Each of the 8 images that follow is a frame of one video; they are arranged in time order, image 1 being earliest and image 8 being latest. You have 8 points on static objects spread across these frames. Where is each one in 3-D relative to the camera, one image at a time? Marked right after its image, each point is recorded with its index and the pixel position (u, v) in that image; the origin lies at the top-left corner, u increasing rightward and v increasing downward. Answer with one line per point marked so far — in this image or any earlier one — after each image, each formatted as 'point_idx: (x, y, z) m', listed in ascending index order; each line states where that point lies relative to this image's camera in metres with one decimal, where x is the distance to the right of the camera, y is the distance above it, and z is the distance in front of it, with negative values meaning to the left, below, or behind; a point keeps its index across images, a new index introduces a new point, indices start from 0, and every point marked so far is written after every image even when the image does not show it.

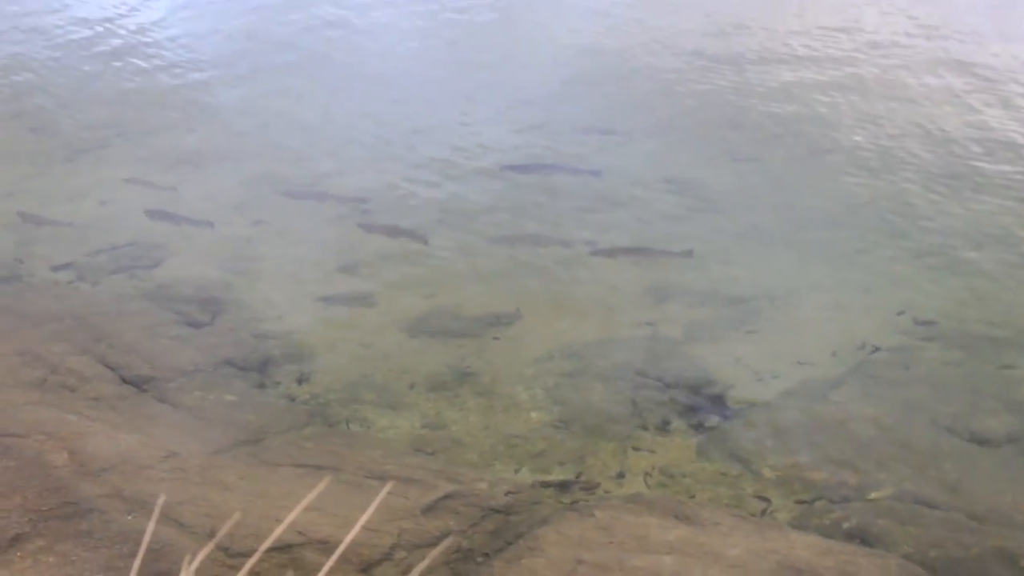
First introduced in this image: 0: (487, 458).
0: (-0.2, -1.2, +11.2) m
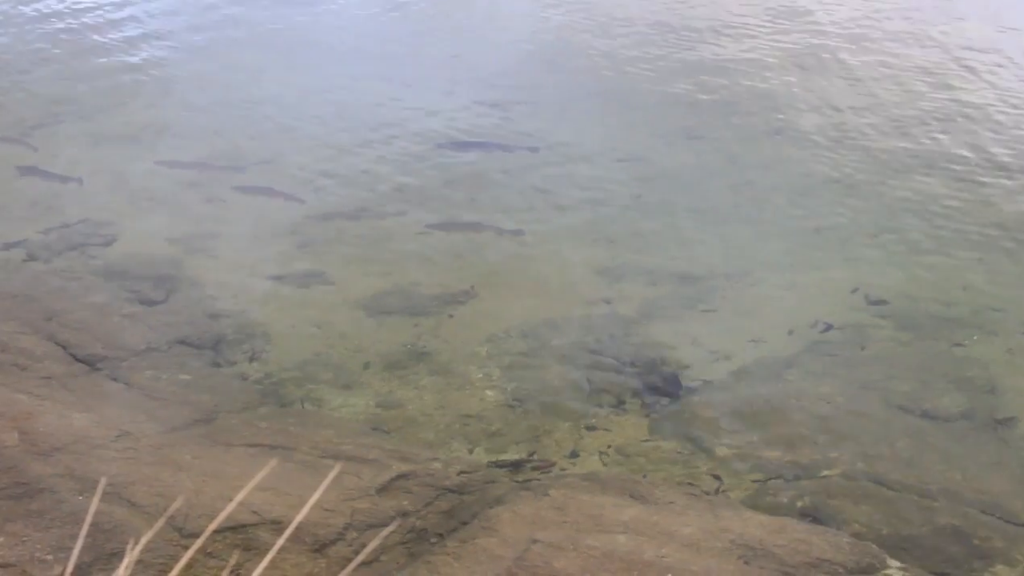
0: (-0.5, -1.0, +11.2) m
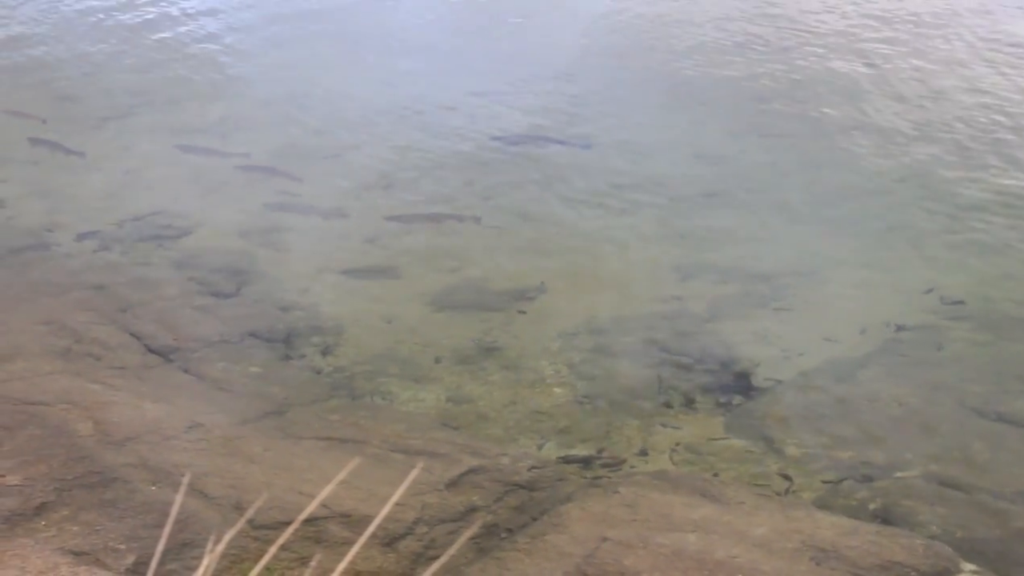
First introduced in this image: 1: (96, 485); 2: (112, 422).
0: (0.0, -1.0, +11.2) m
1: (-2.6, -1.2, +10.2) m
2: (-2.6, -0.9, +10.8) m
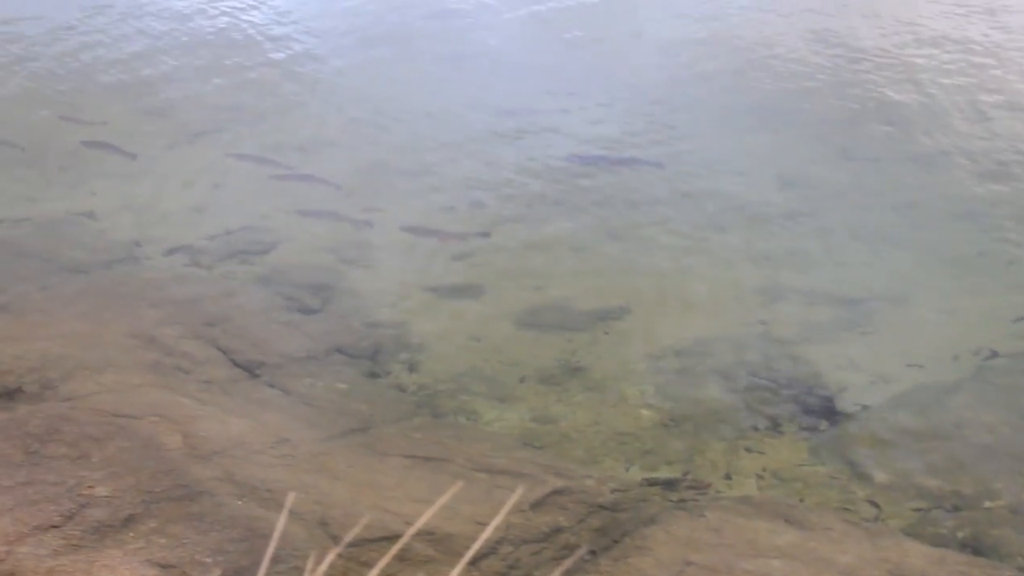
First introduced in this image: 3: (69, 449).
0: (+0.6, -1.1, +11.2) m
1: (-2.1, -1.3, +10.3) m
2: (-2.1, -1.0, +10.9) m
3: (-2.8, -1.0, +10.6) m
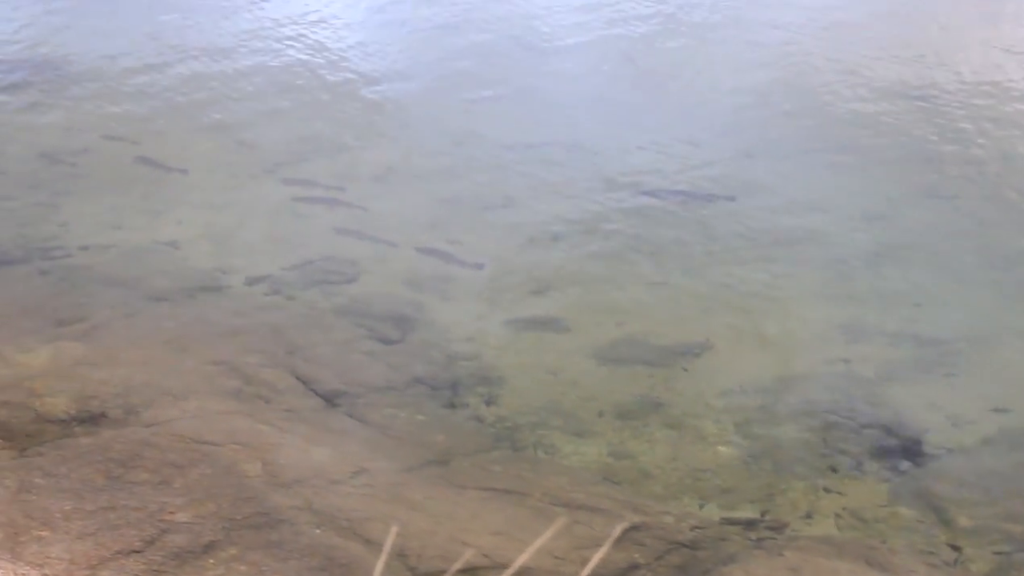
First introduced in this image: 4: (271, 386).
0: (+1.1, -1.4, +11.1) m
1: (-1.6, -1.5, +10.3) m
2: (-1.5, -1.2, +10.9) m
3: (-2.3, -1.2, +10.7) m
4: (-1.7, -0.7, +11.8) m
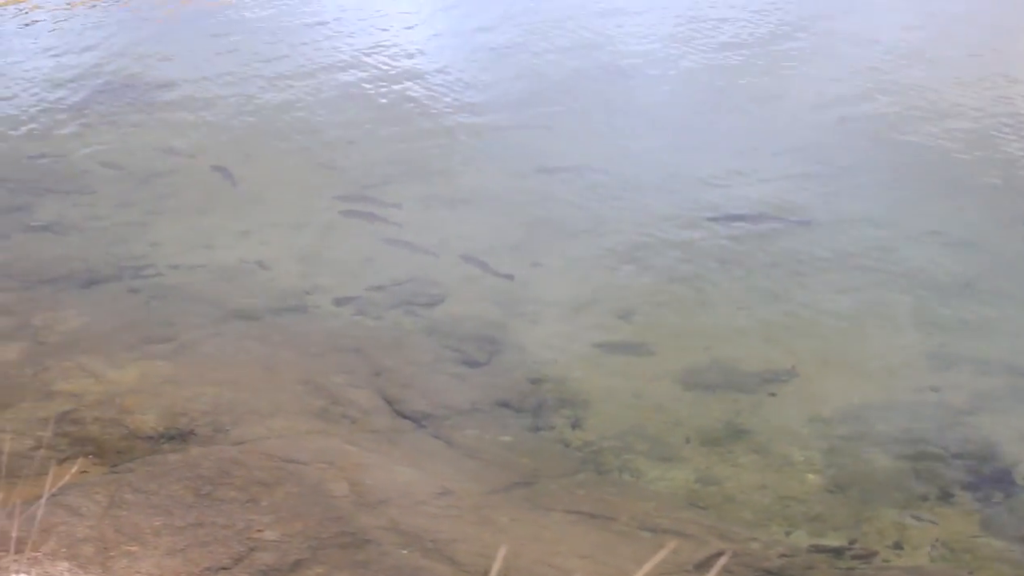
0: (+1.7, -1.5, +11.0) m
1: (-1.0, -1.6, +10.3) m
2: (-1.0, -1.3, +10.9) m
3: (-1.8, -1.3, +10.7) m
4: (-1.1, -0.8, +11.9) m
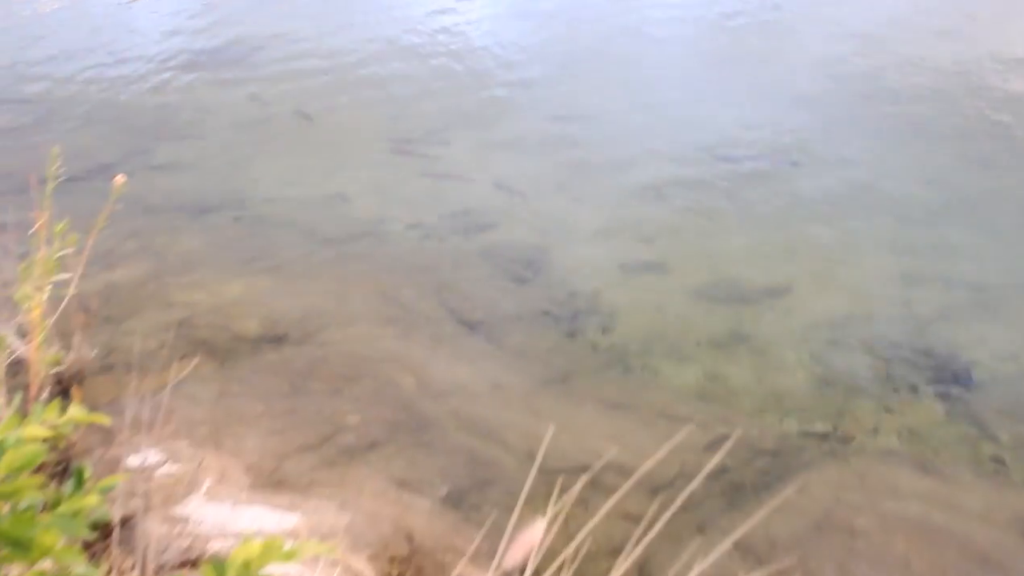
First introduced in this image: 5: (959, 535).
0: (+2.0, -1.0, +13.3) m
1: (-0.7, -1.1, +12.7) m
2: (-0.6, -0.7, +13.2) m
3: (-1.5, -0.8, +13.0) m
4: (-0.8, -0.2, +14.2) m
5: (+3.2, -1.7, +11.8) m
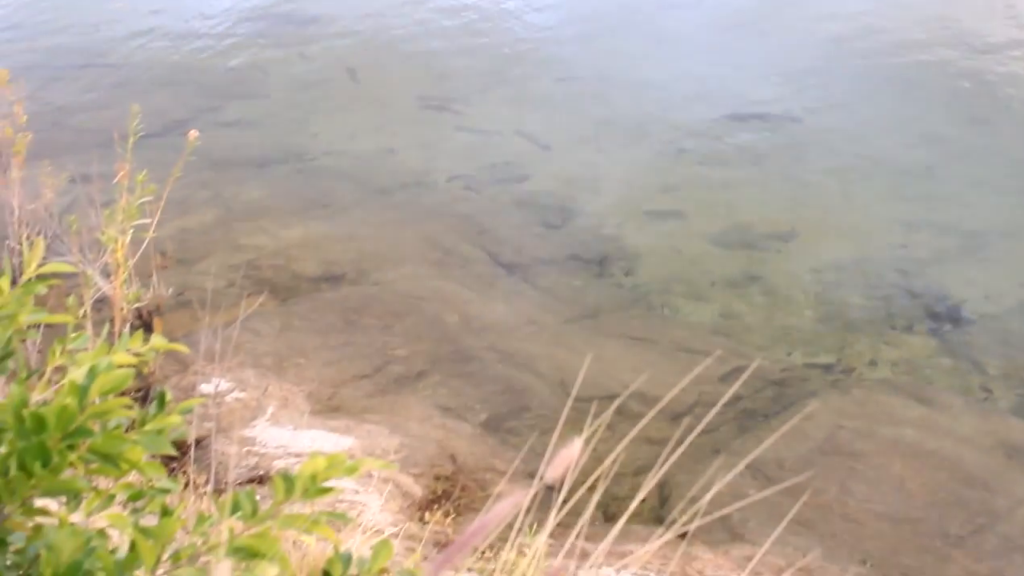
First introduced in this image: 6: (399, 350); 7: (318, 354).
0: (+2.3, -0.5, +14.7) m
1: (-0.4, -0.6, +14.1) m
2: (-0.3, -0.2, +14.7) m
3: (-1.2, -0.3, +14.5) m
4: (-0.4, +0.3, +15.6) m
5: (+3.5, -1.3, +13.2) m
6: (-1.0, -0.5, +14.2) m
7: (-1.7, -0.6, +14.2) m
